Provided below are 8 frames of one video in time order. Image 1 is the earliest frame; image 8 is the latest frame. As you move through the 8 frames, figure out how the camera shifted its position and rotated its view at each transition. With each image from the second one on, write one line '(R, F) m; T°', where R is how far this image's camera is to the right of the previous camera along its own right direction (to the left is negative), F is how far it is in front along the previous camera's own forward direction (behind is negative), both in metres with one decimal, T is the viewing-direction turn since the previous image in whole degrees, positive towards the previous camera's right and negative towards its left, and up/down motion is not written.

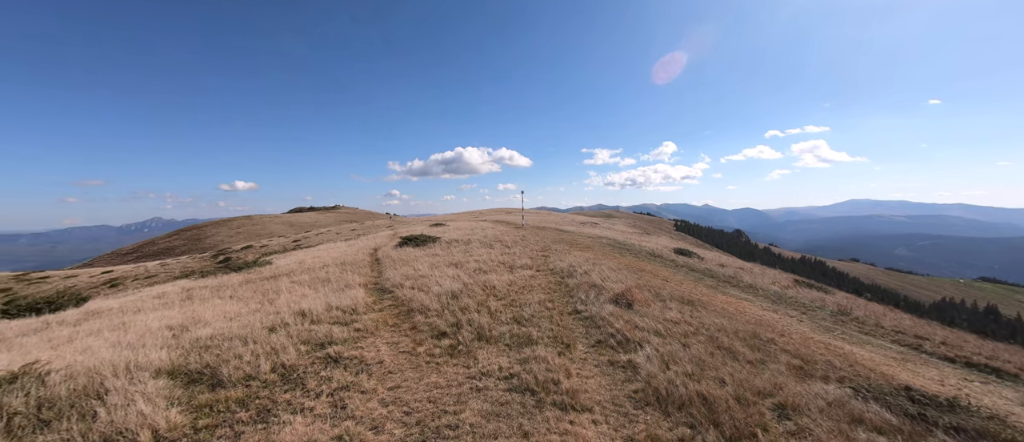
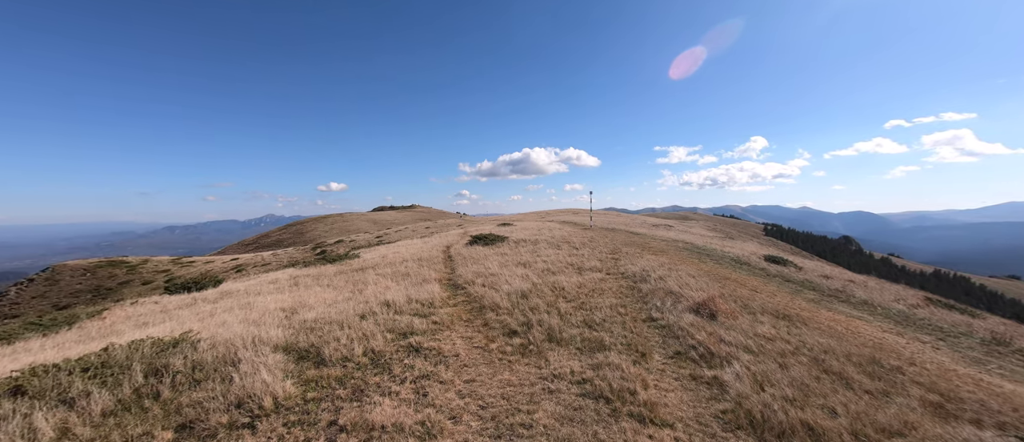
(-0.3, 0.0) m; -11°
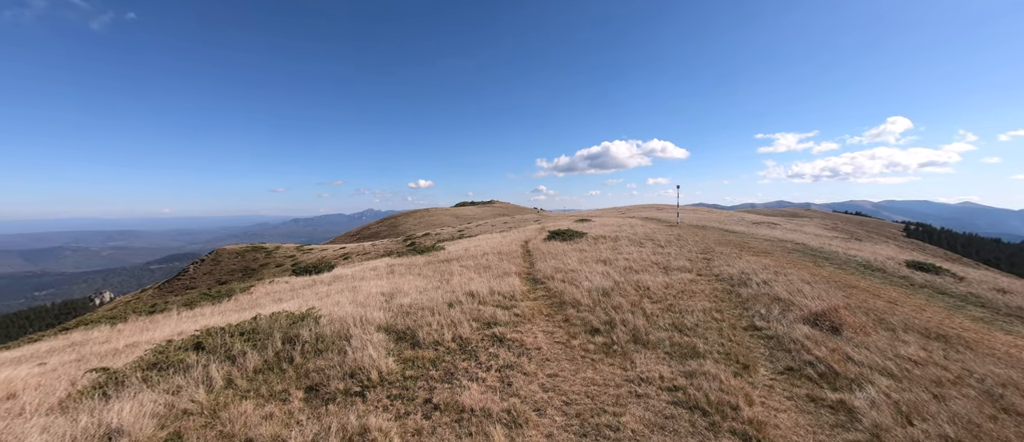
(-0.2, 0.0) m; -12°
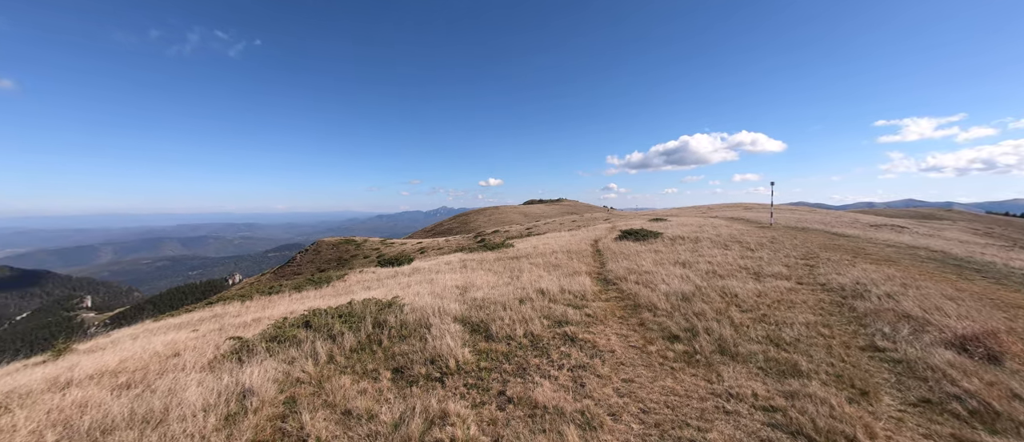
(-0.2, 0.0) m; -11°
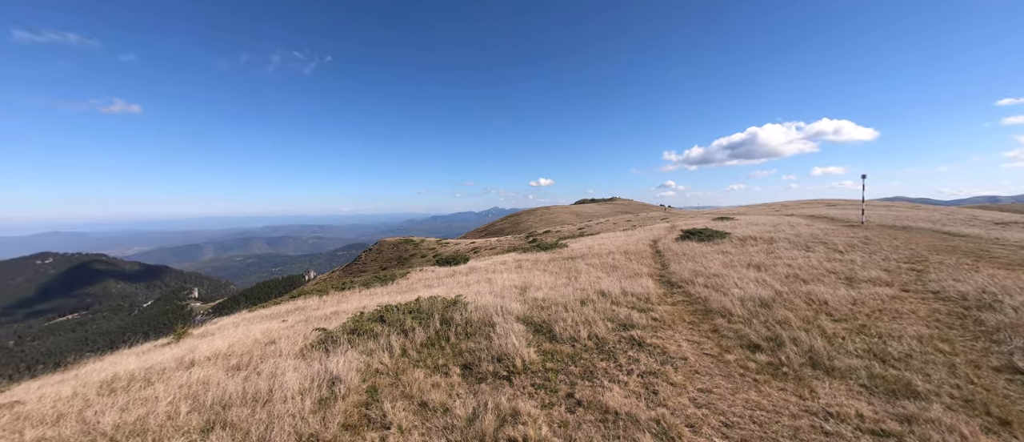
(-0.4, 0.0) m; -8°
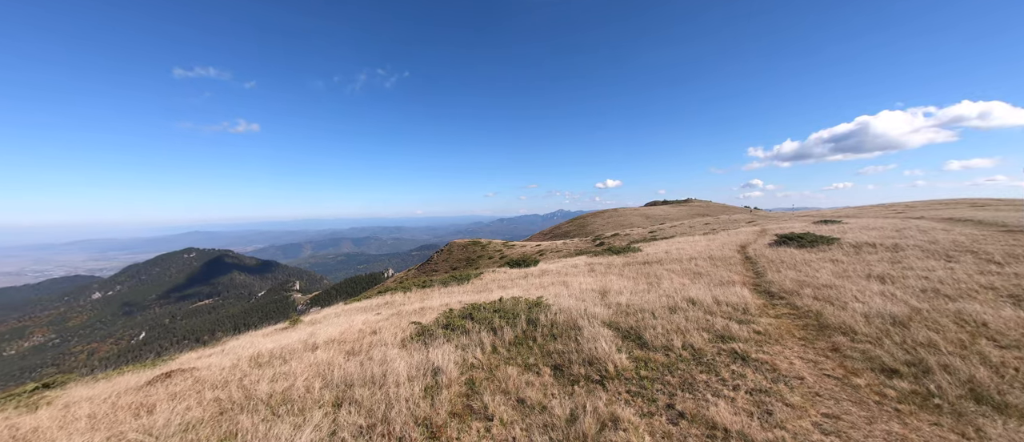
(-0.7, -0.2) m; -10°
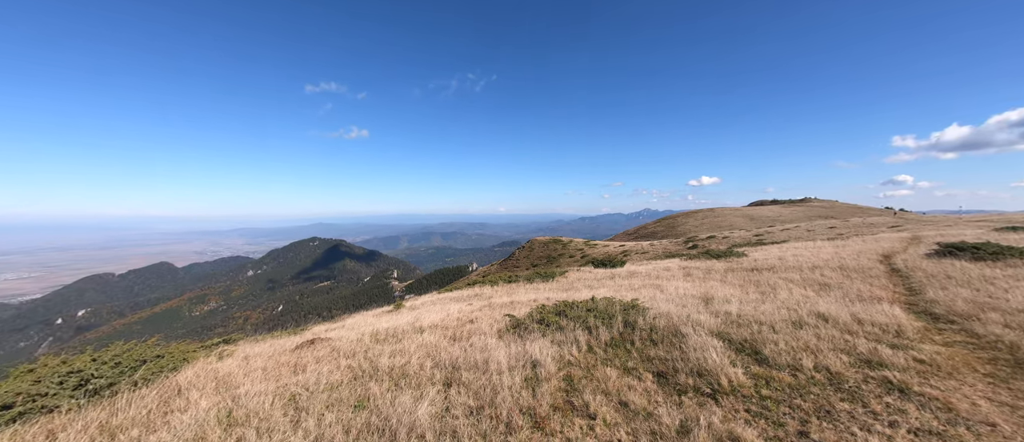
(-0.6, -0.1) m; -13°
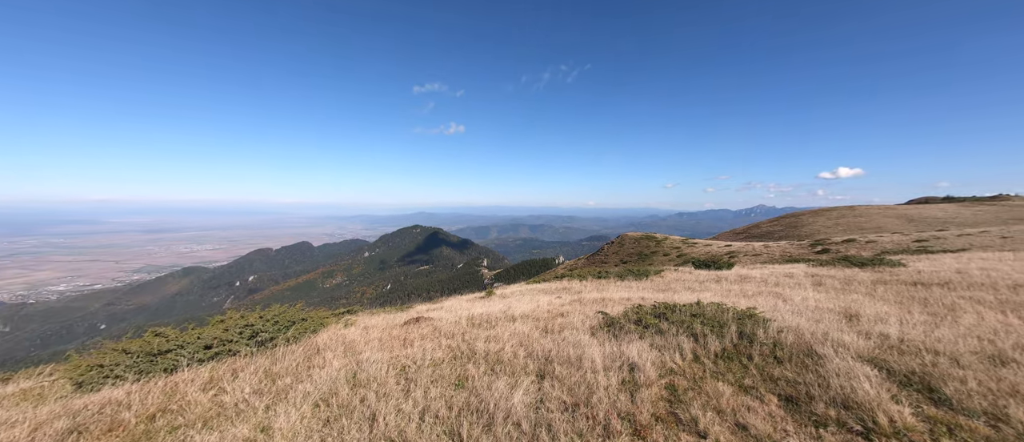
(-0.3, +0.1) m; -14°
